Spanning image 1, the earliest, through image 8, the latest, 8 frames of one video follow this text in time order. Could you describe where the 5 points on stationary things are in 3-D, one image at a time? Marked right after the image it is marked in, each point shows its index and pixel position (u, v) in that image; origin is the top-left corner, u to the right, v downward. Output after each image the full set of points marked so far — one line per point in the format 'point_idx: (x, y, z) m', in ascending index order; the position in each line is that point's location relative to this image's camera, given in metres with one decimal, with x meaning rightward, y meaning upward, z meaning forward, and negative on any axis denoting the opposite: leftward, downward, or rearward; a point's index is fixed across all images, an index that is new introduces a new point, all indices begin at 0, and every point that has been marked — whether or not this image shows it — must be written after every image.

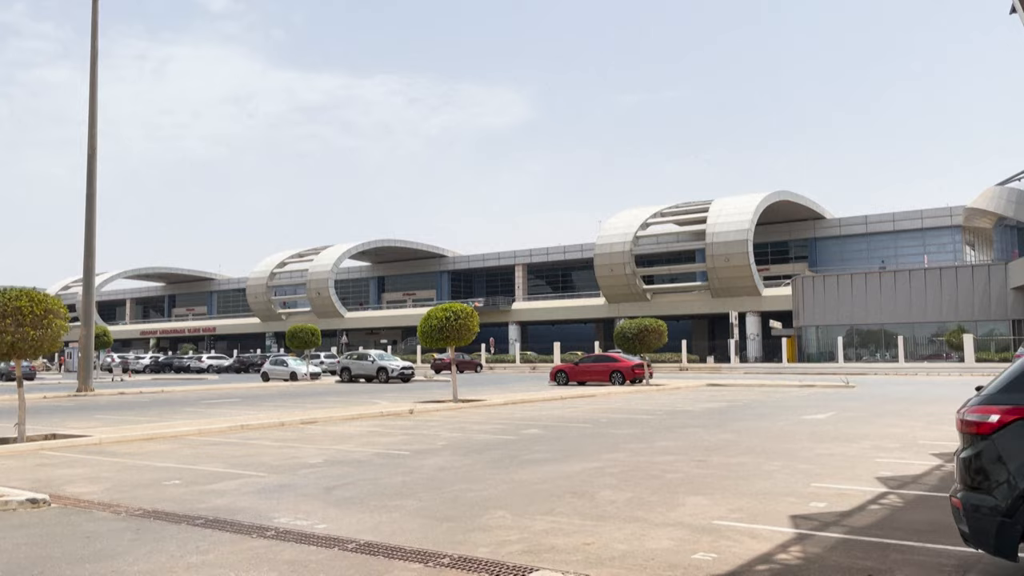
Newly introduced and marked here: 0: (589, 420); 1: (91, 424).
0: (+1.9, -3.2, +18.9) m
1: (-10.5, -3.4, +19.7) m
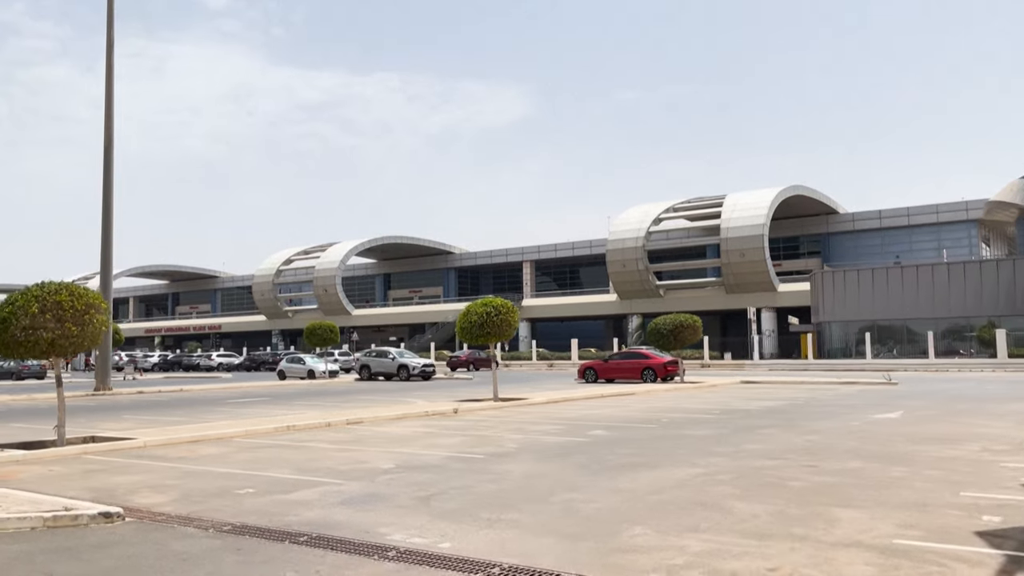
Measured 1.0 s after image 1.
0: (+3.2, -3.0, +18.0) m
1: (-9.2, -3.3, +18.8) m
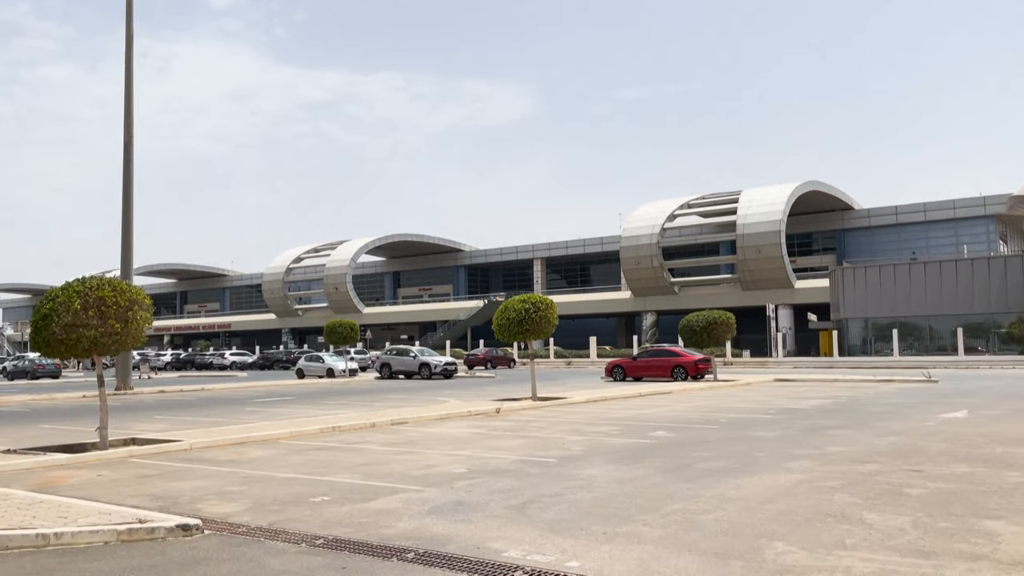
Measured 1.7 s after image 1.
0: (+4.3, -2.9, +17.3) m
1: (-8.1, -3.2, +18.2) m
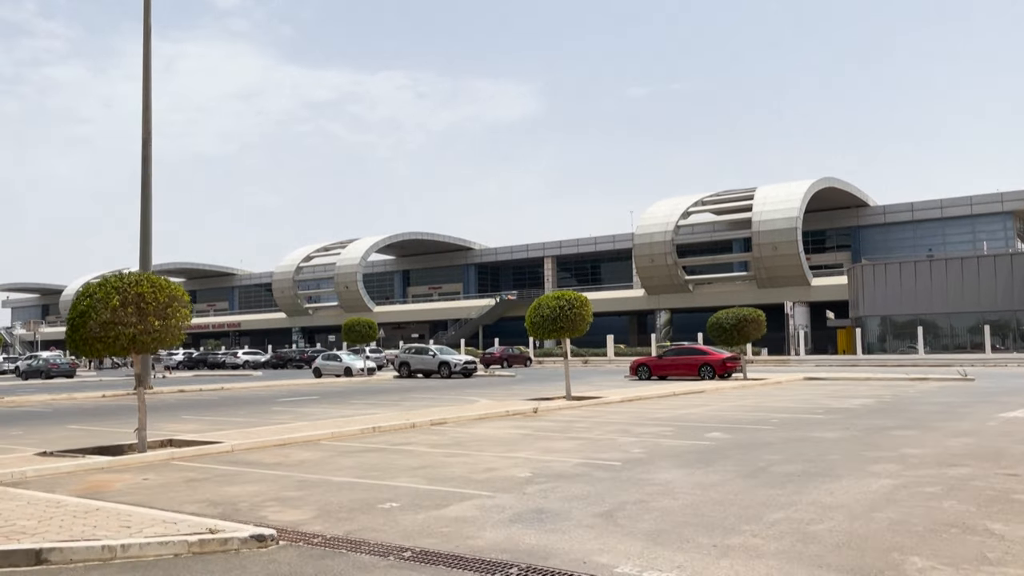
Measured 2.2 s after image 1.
0: (+5.2, -2.8, +16.7) m
1: (-7.1, -3.1, +17.7) m
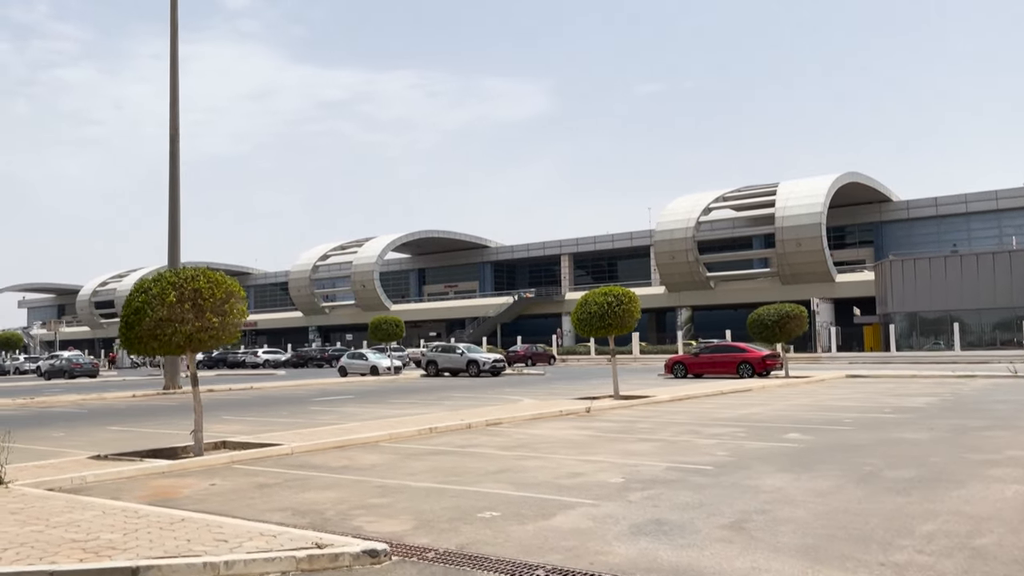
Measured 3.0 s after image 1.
0: (+6.4, -2.7, +16.0) m
1: (-5.9, -3.1, +17.2) m
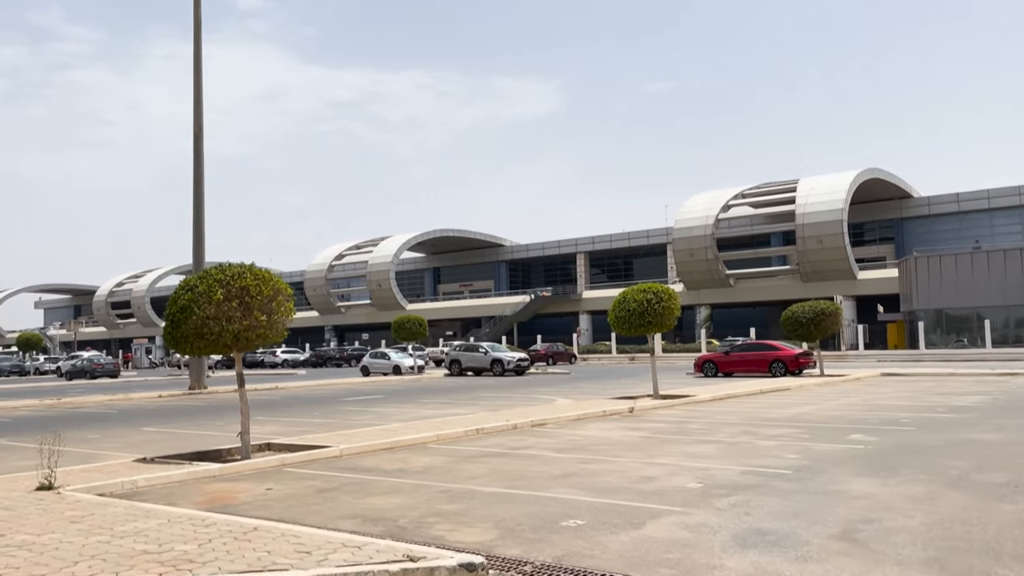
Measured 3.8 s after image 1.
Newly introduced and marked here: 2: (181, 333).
0: (+7.4, -2.6, +15.5) m
1: (-4.9, -3.0, +16.8) m
2: (-5.1, -0.7, +12.0) m
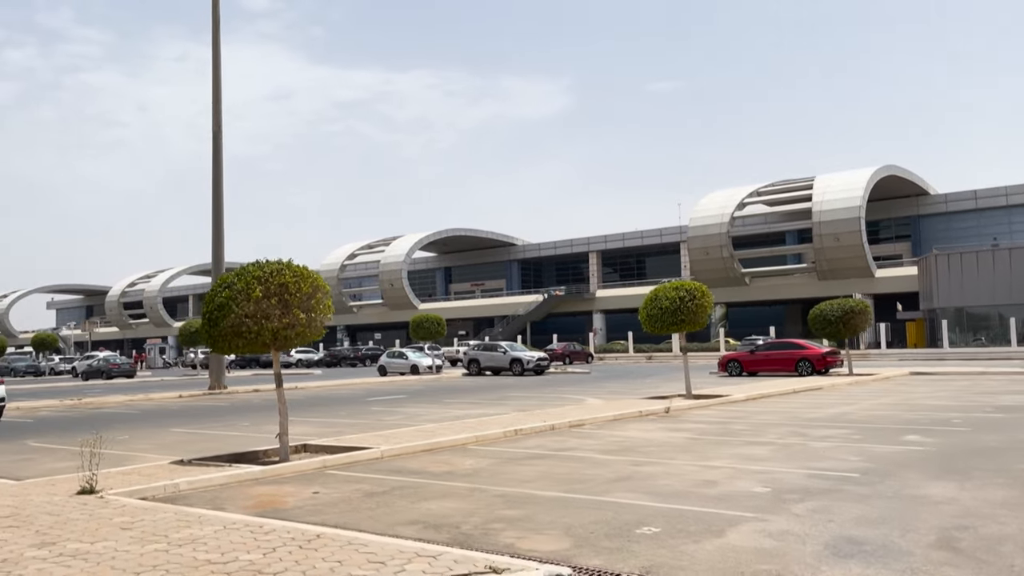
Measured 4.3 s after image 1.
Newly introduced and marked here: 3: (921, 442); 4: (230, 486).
0: (+8.1, -2.5, +15.0) m
1: (-4.2, -3.0, +16.5) m
2: (-4.4, -0.7, +11.7) m
3: (+6.5, -2.4, +12.4) m
4: (-3.6, -2.5, +10.0) m
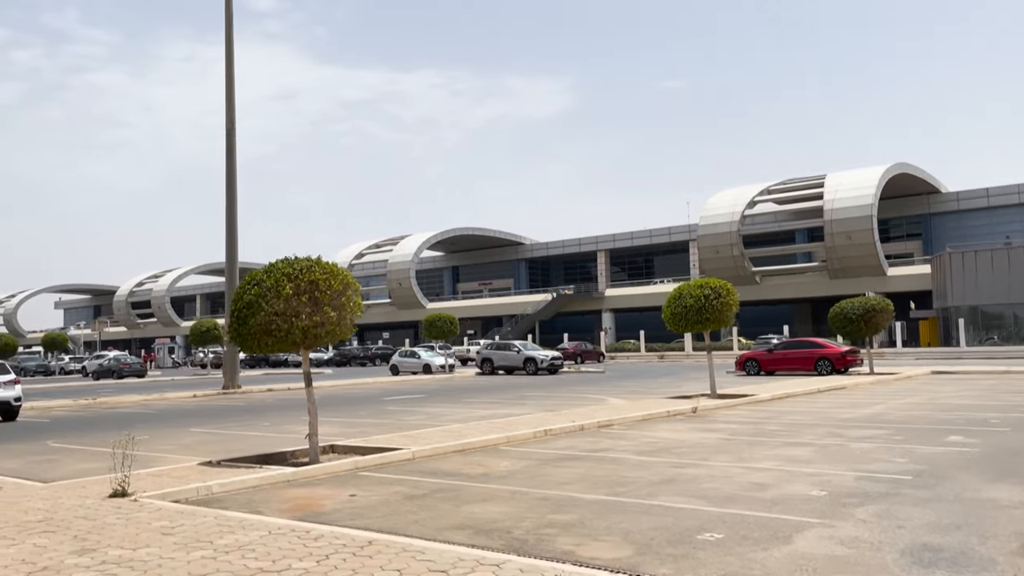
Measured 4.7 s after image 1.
0: (+8.6, -2.5, +14.7) m
1: (-3.6, -2.9, +16.2) m
2: (-3.9, -0.6, +11.4) m
3: (+7.0, -2.4, +12.1) m
4: (-3.1, -2.5, +9.7) m
